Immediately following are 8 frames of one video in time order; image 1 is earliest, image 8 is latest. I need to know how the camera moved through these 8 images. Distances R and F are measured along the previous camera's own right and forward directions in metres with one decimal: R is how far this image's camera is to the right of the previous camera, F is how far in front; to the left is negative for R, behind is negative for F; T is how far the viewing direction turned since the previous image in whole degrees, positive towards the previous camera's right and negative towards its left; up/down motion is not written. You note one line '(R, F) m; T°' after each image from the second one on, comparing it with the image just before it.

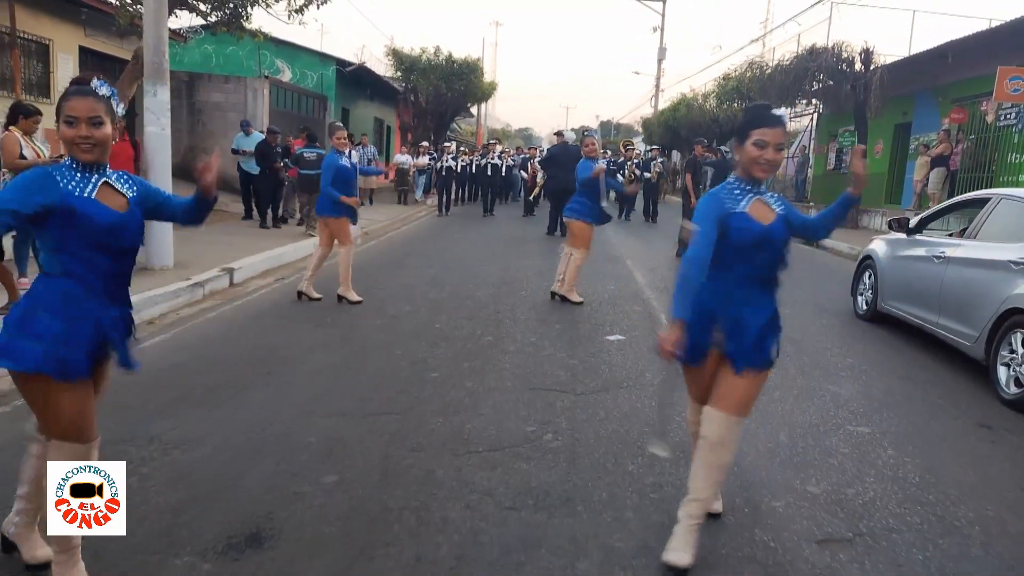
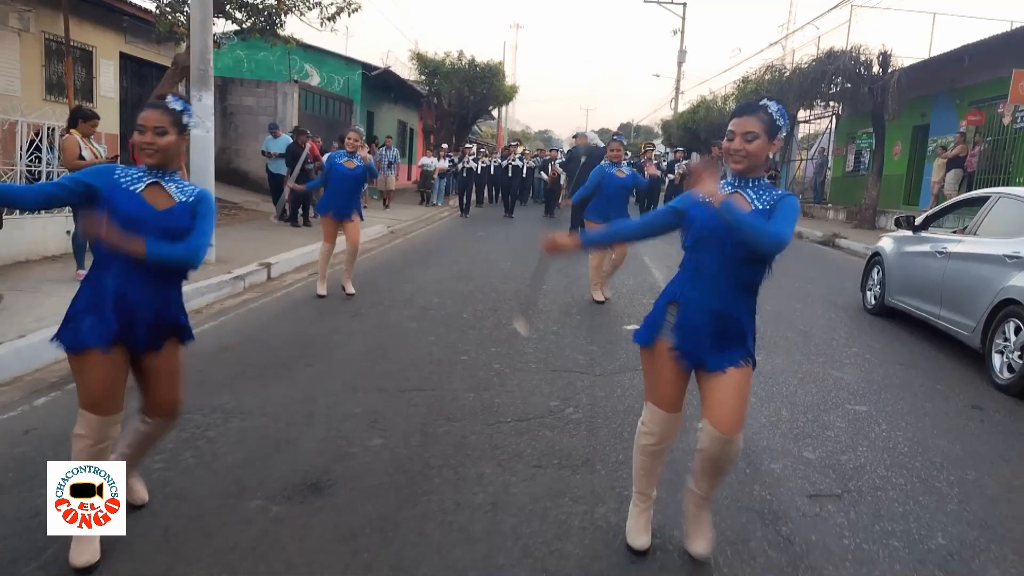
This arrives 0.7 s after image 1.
(0.0, -0.5) m; -1°
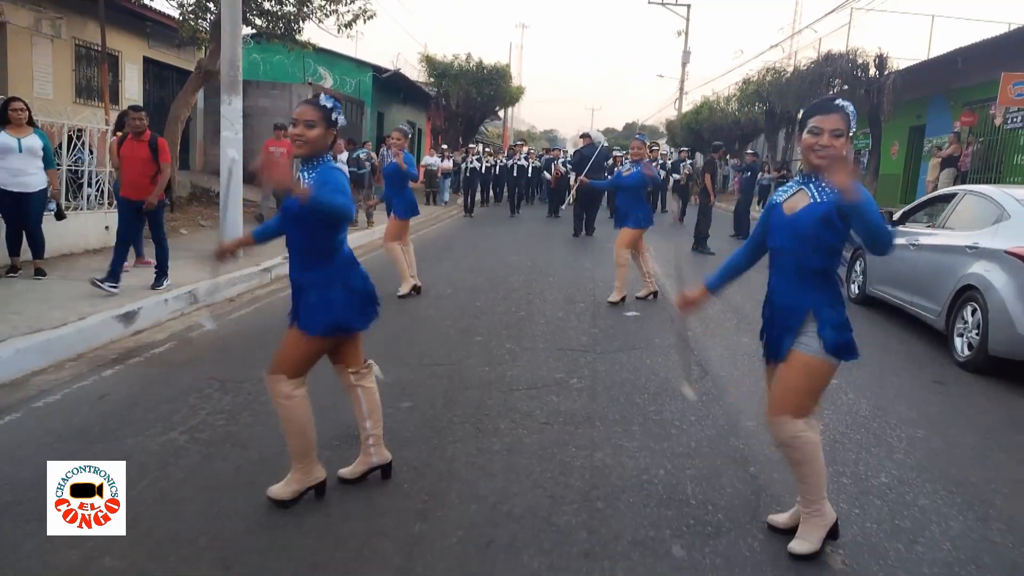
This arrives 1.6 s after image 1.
(0.0, -0.7) m; 0°
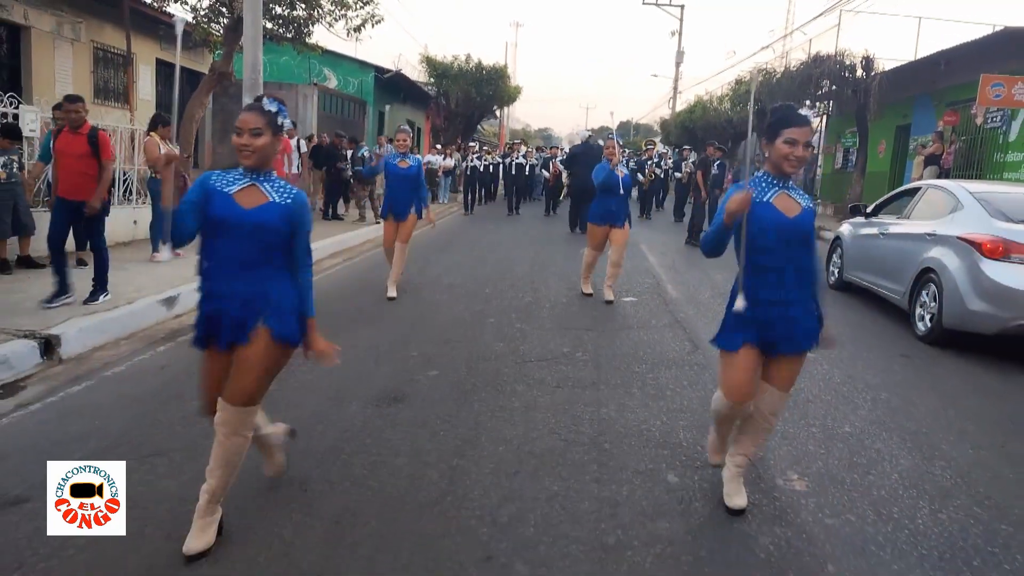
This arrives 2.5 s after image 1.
(-0.2, -0.7) m; 0°
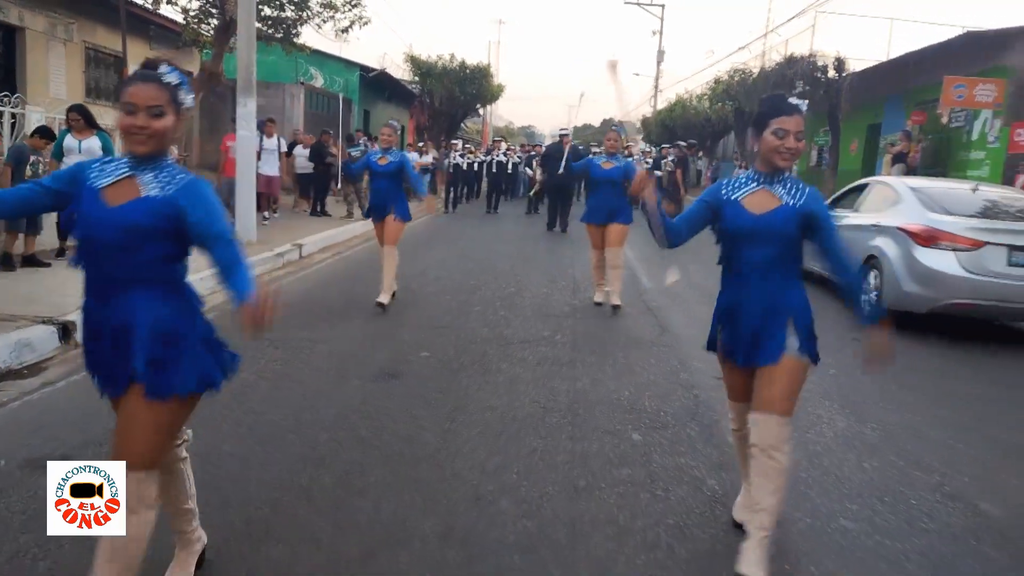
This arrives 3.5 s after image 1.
(0.0, -0.6) m; +1°
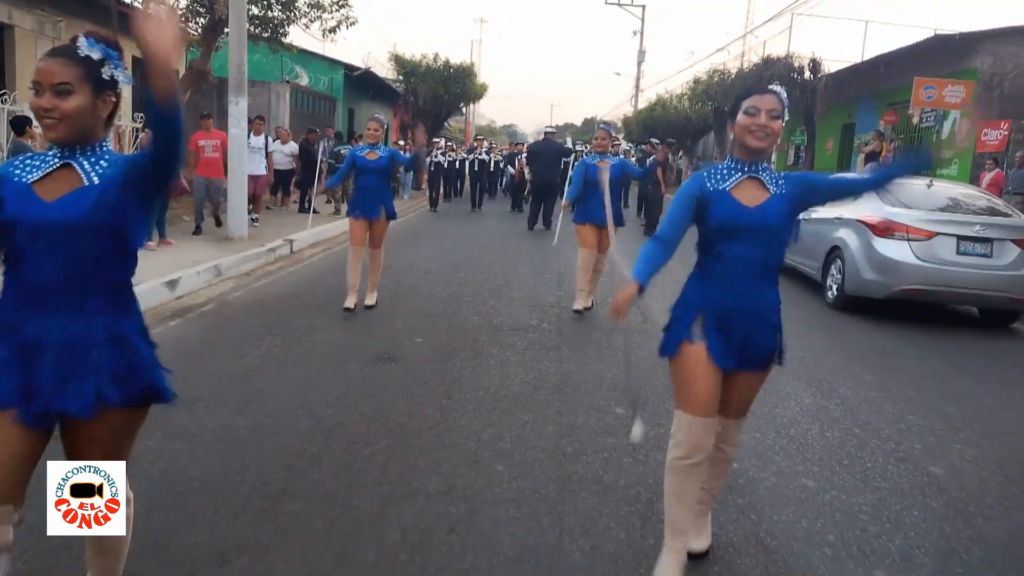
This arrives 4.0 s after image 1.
(-0.1, -0.4) m; +1°
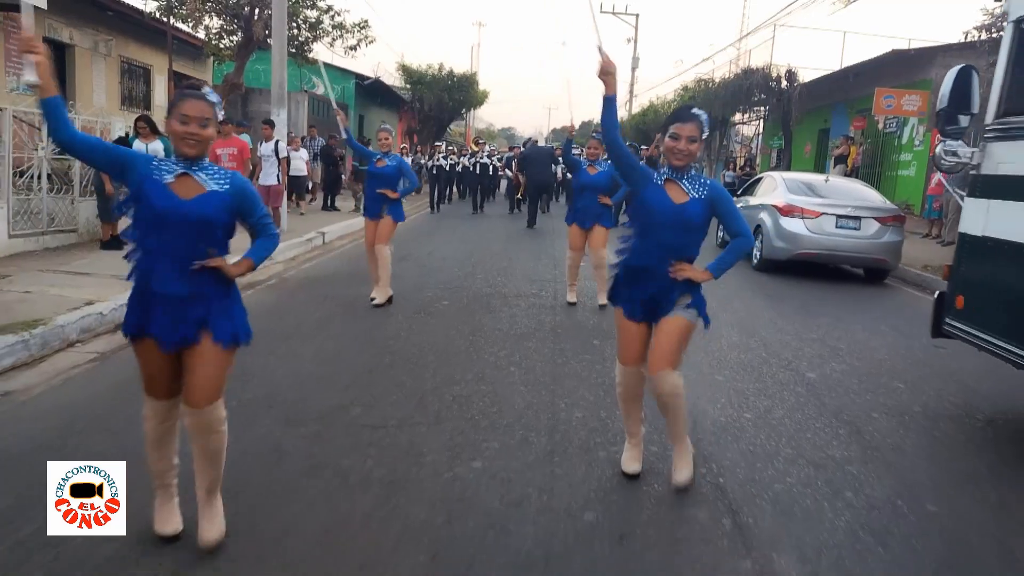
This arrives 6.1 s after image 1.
(-0.1, -2.0) m; 0°
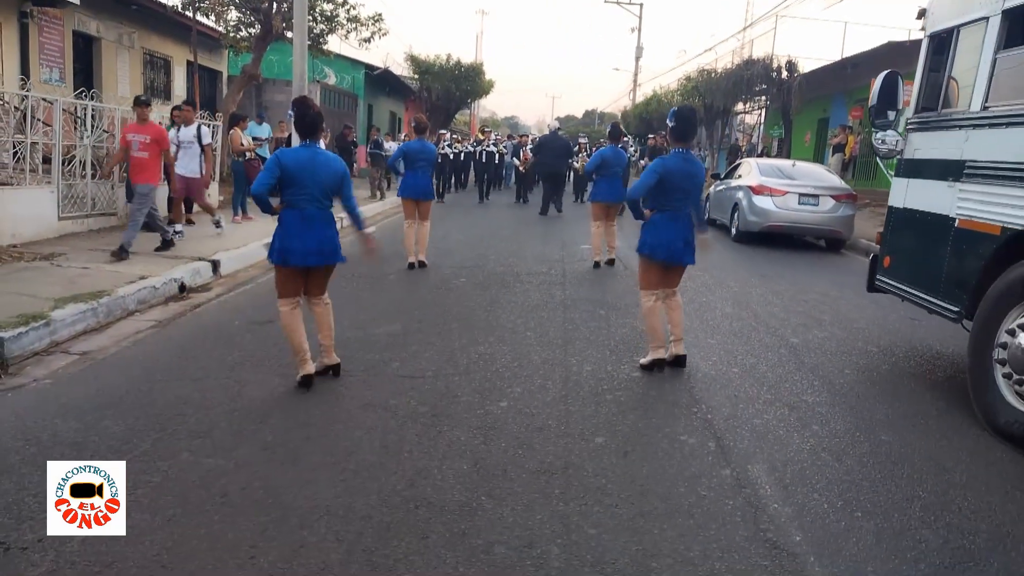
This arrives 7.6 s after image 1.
(-0.1, -0.8) m; 0°
